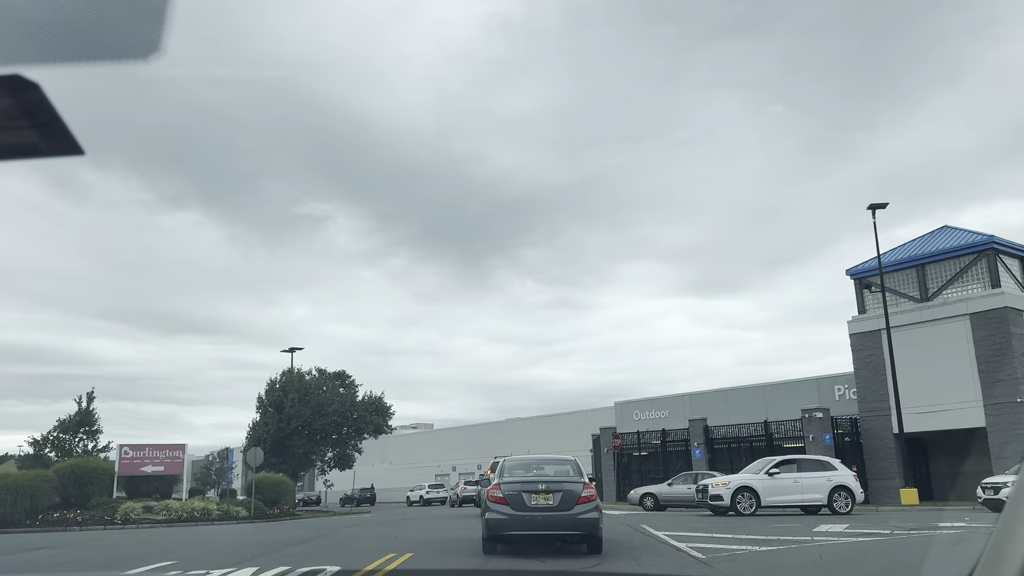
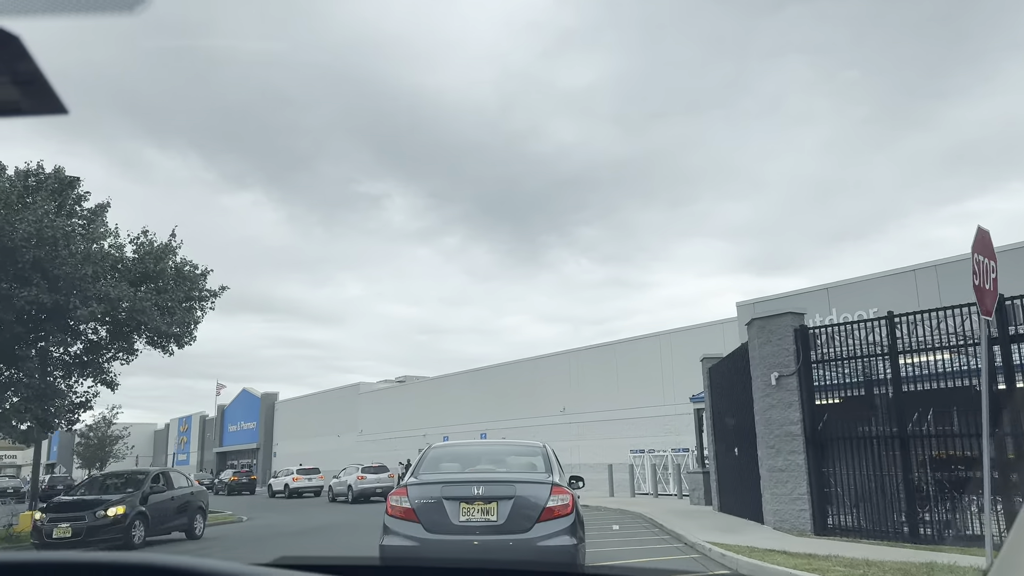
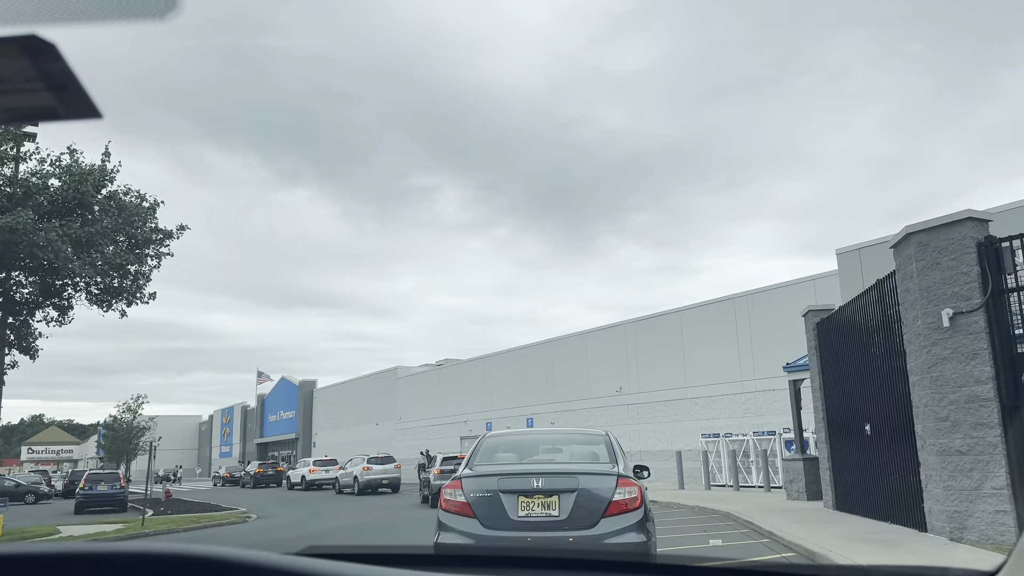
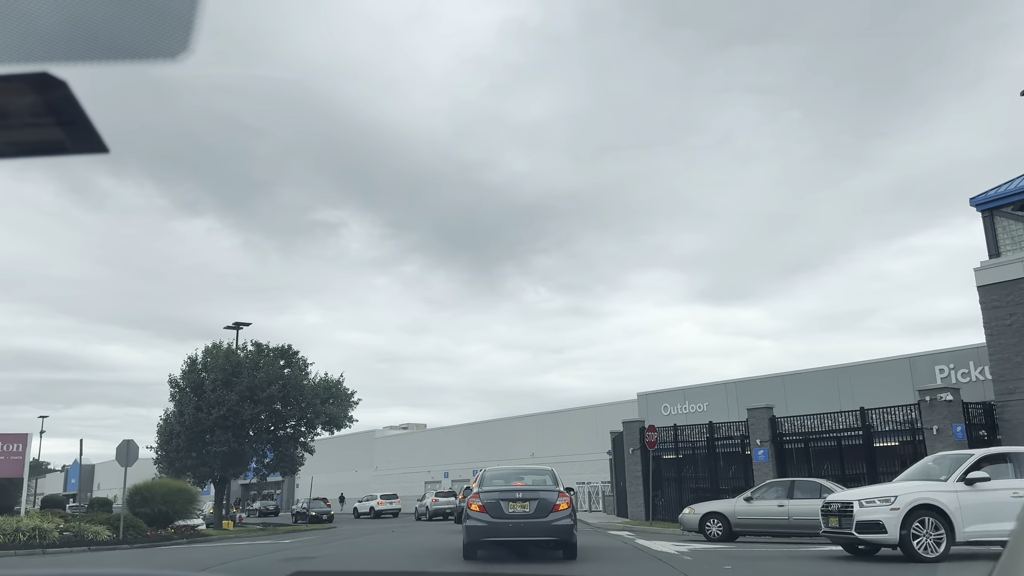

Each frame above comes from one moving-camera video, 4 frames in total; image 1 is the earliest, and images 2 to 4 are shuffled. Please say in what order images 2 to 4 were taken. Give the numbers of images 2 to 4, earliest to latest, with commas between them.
4, 2, 3
